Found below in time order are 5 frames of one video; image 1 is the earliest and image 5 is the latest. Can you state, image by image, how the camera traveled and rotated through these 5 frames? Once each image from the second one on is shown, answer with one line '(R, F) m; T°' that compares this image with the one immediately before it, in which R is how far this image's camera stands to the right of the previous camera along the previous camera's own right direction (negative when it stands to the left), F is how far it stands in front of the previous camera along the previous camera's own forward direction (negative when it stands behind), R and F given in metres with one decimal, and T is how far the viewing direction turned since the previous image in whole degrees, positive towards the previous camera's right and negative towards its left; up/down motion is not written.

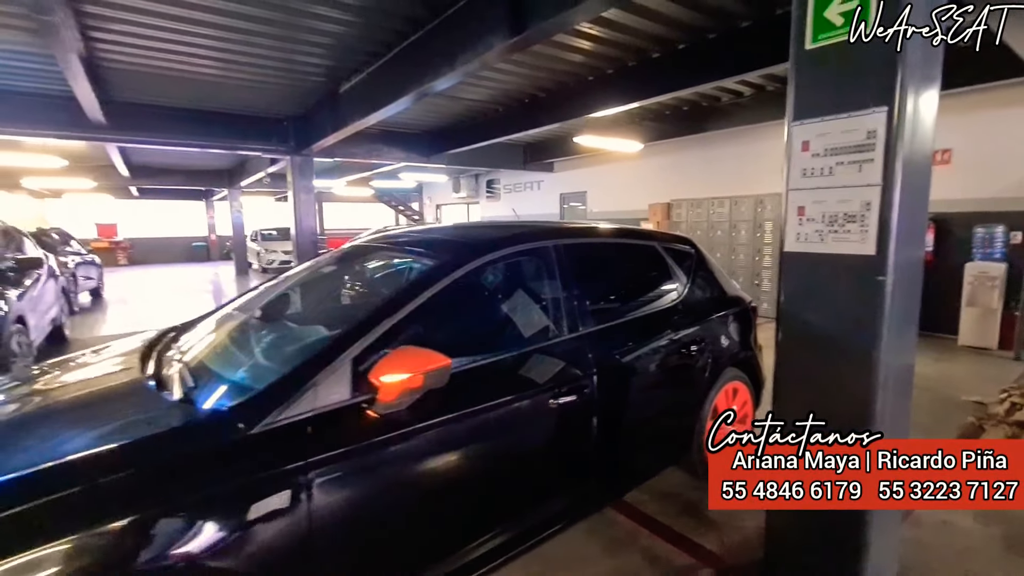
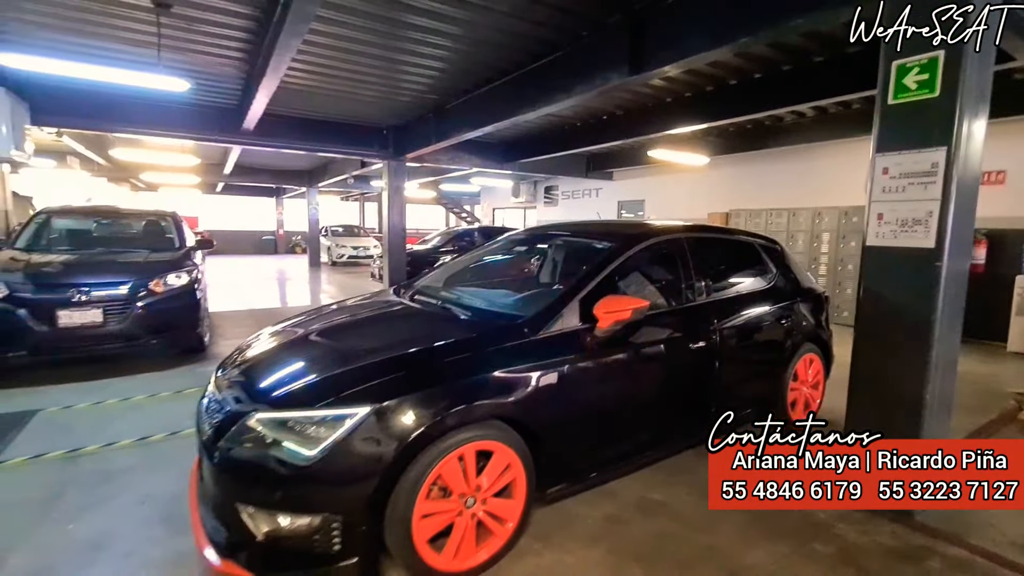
(-0.6, -0.8) m; -4°
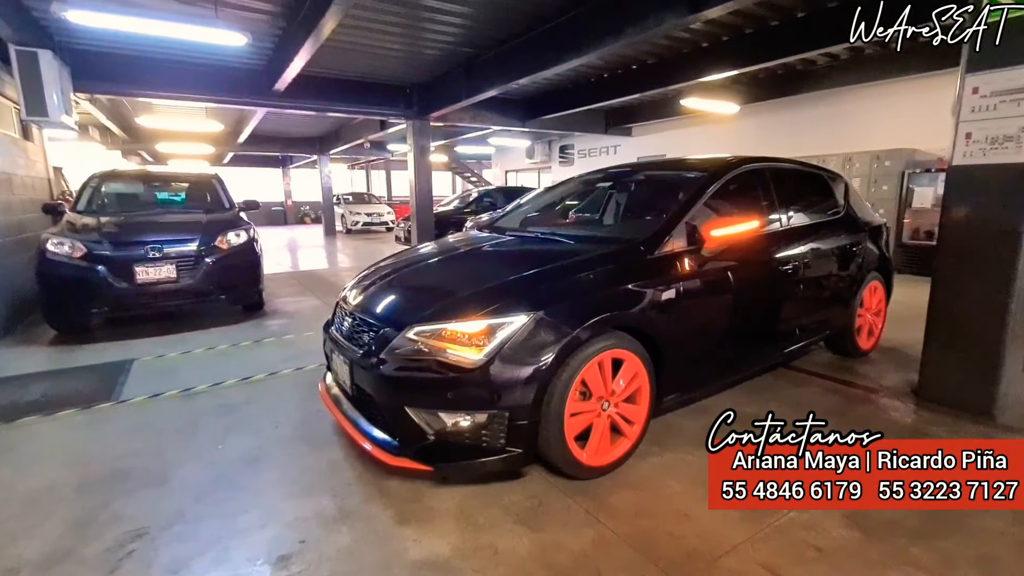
(-0.5, -0.1) m; 0°
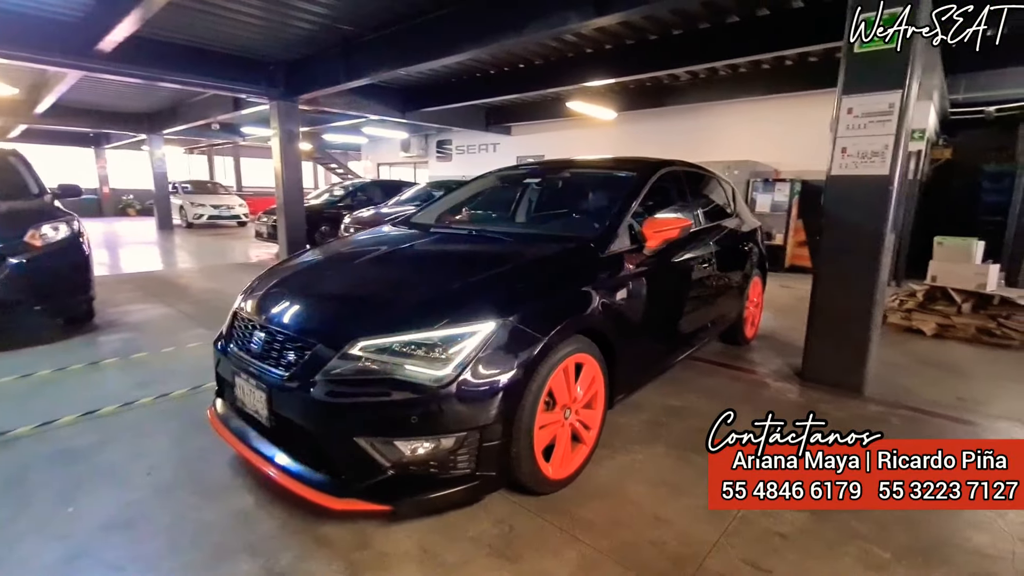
(-0.3, +0.2) m; +15°
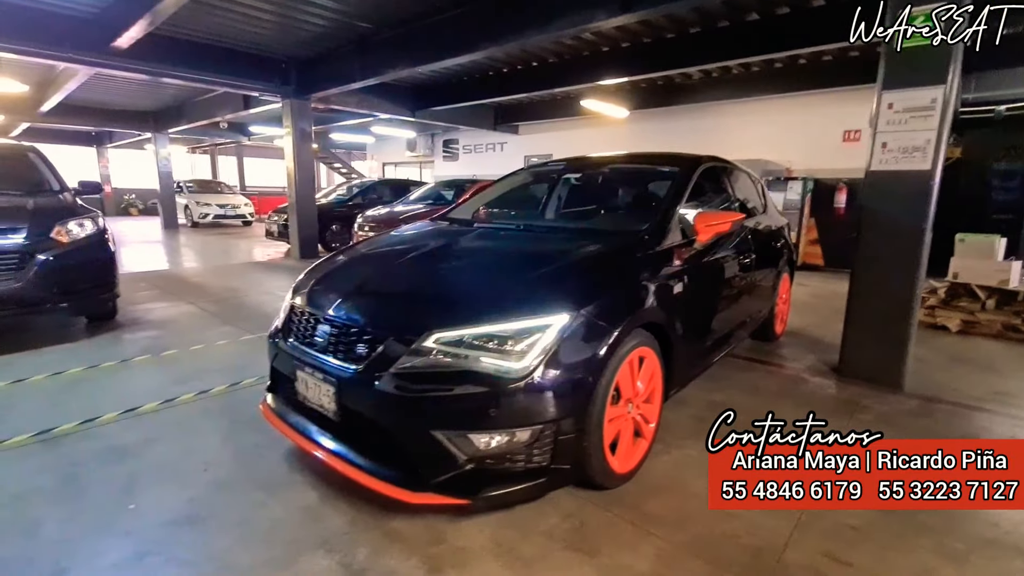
(-0.2, 0.0) m; 0°
